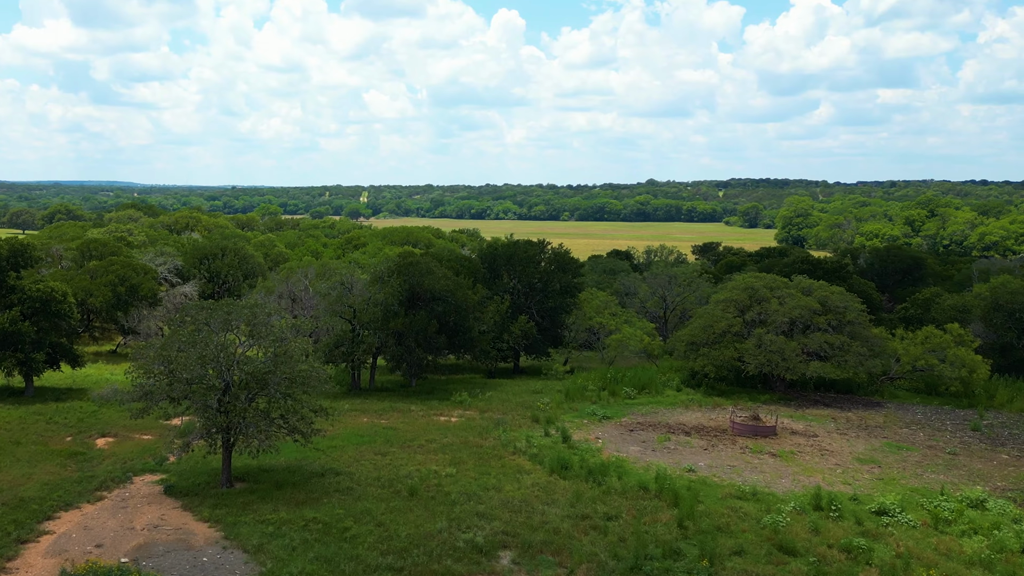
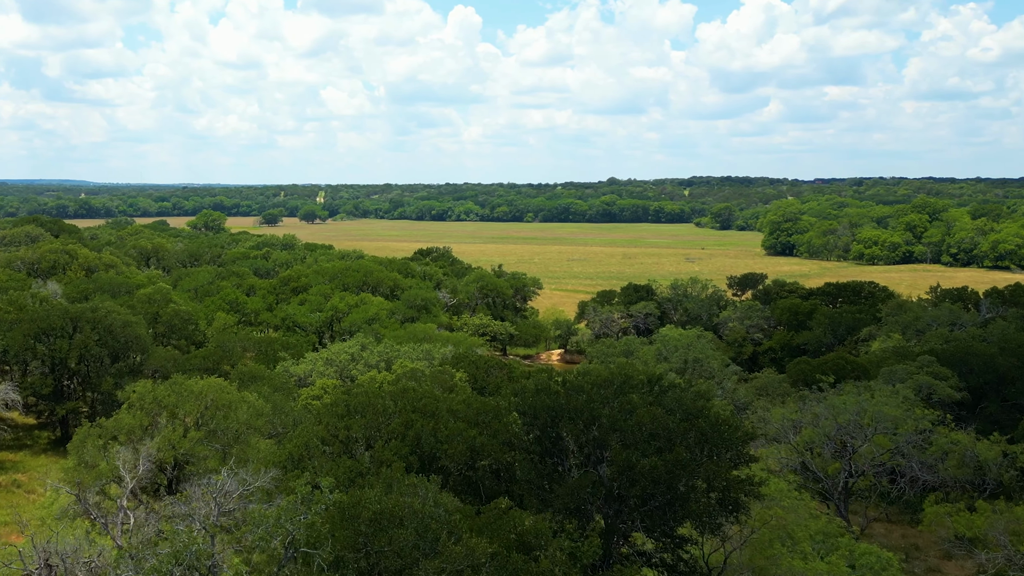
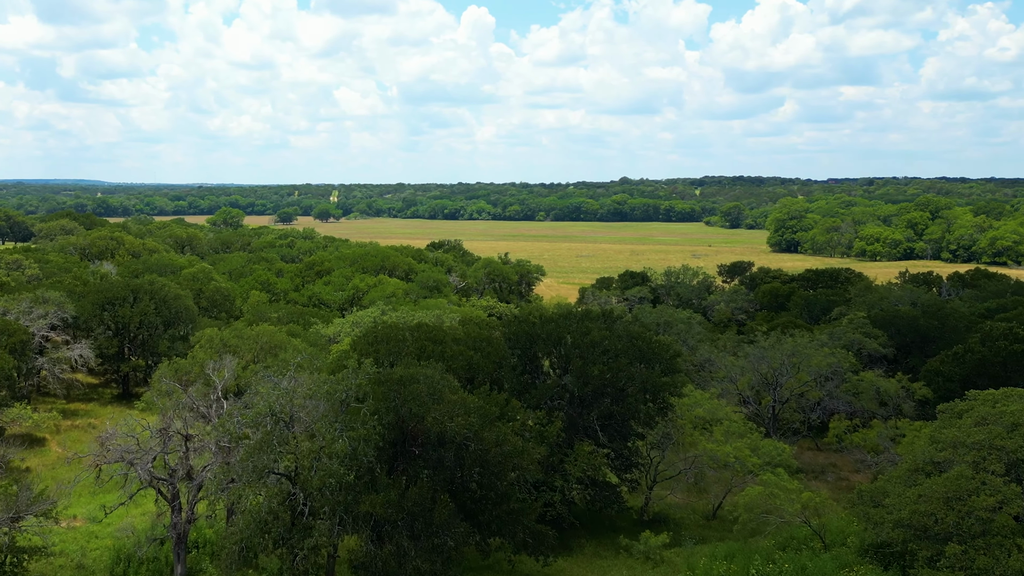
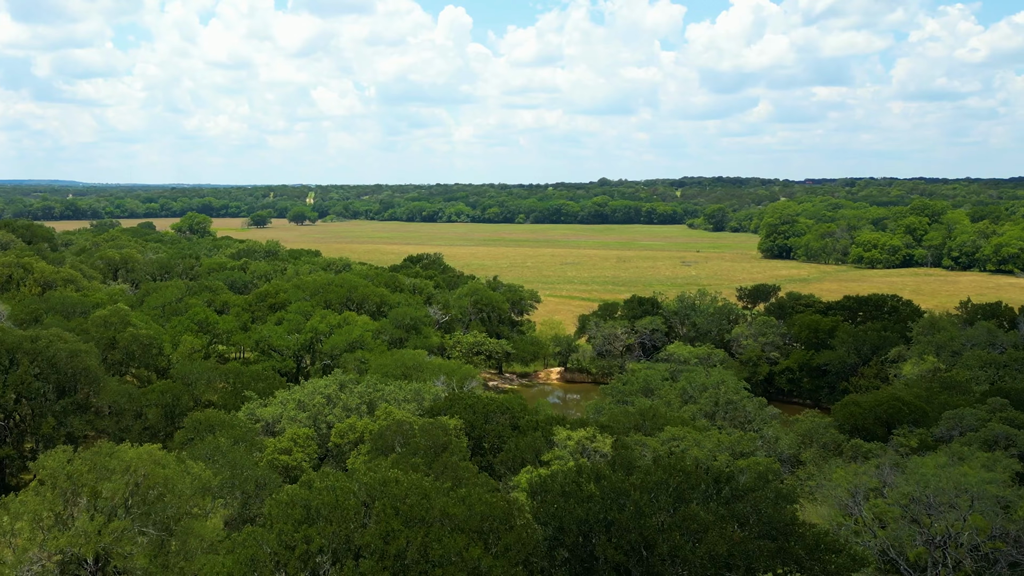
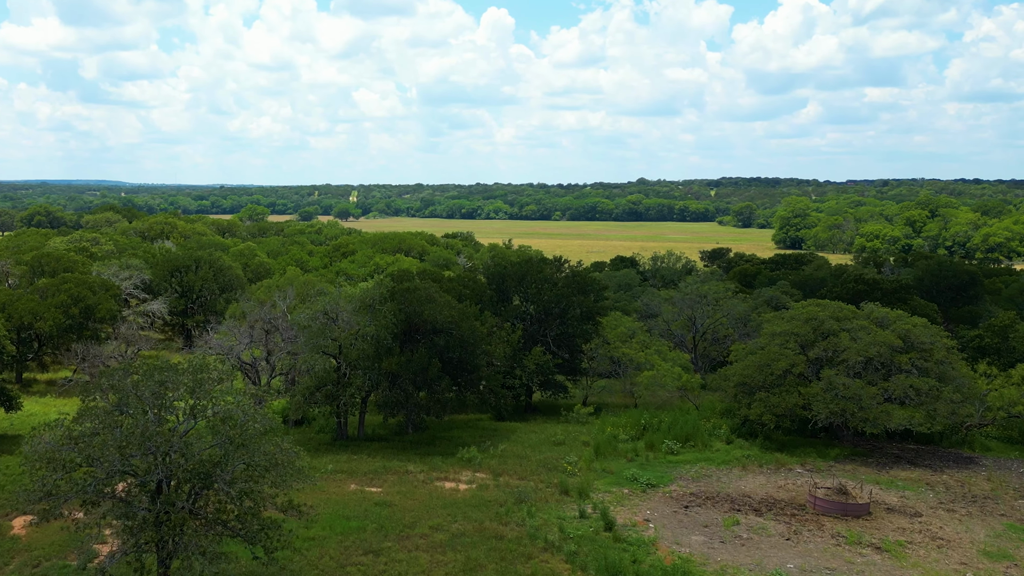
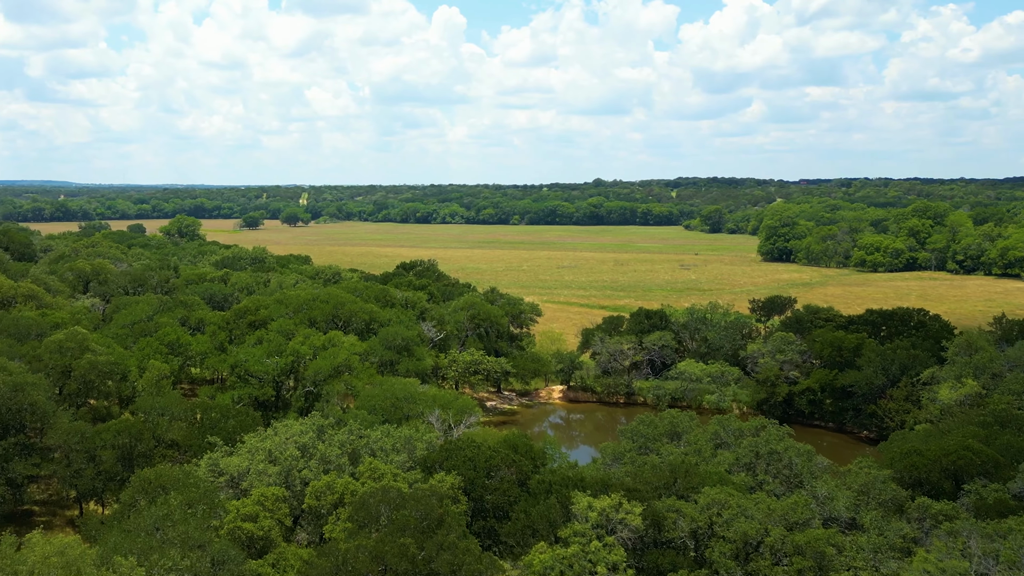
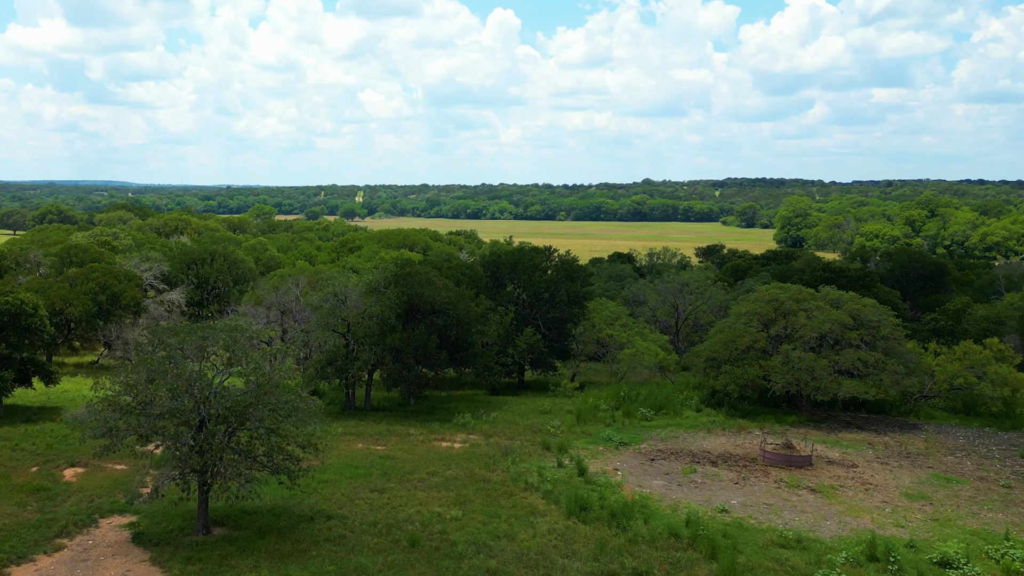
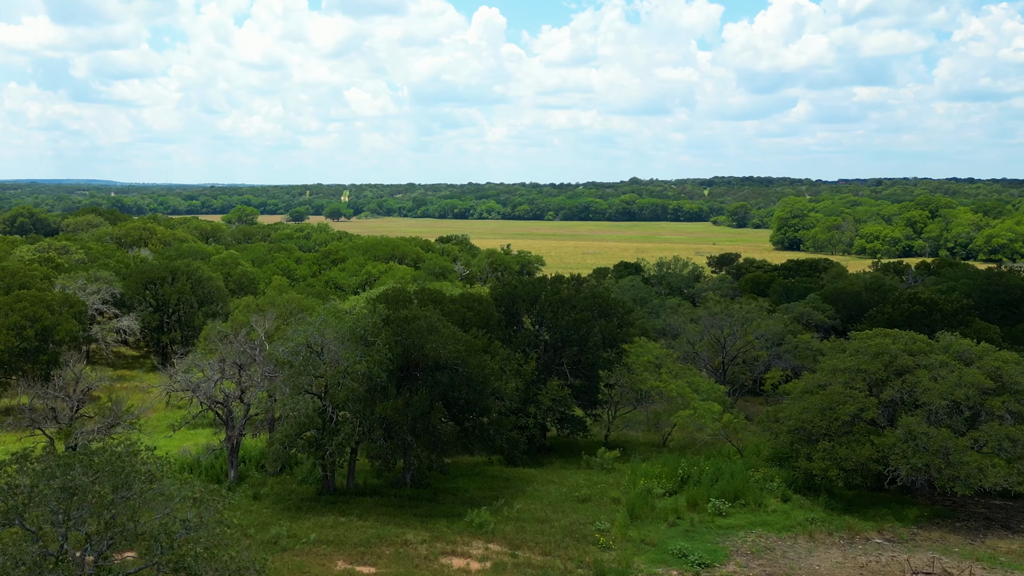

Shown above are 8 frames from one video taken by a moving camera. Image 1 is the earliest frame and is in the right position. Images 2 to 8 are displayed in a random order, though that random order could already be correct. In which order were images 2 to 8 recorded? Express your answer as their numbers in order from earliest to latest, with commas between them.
7, 5, 8, 3, 2, 4, 6
